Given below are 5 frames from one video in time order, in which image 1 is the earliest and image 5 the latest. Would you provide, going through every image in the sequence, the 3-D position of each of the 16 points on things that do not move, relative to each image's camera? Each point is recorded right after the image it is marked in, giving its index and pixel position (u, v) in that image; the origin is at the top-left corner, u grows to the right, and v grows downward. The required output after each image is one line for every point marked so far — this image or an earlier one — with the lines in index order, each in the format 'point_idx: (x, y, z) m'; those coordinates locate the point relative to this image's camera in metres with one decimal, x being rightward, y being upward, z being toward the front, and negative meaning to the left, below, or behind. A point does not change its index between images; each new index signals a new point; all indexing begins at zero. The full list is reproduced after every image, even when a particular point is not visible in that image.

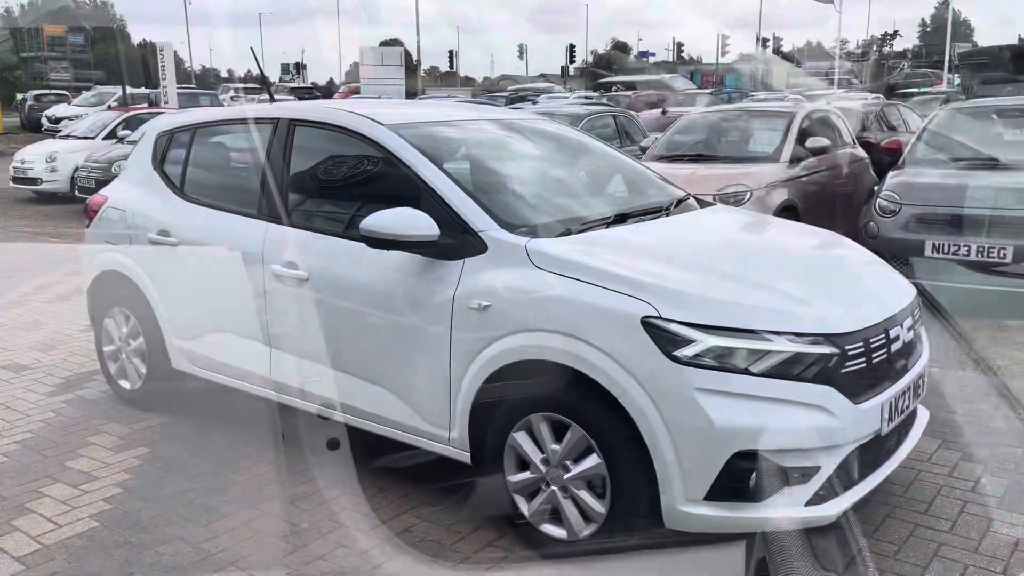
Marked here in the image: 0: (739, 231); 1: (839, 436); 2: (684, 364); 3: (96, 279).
0: (+1.0, +0.3, +3.8) m
1: (+1.1, -0.5, +2.9) m
2: (+0.5, -0.2, +2.8) m
3: (-2.3, +0.1, +4.8) m
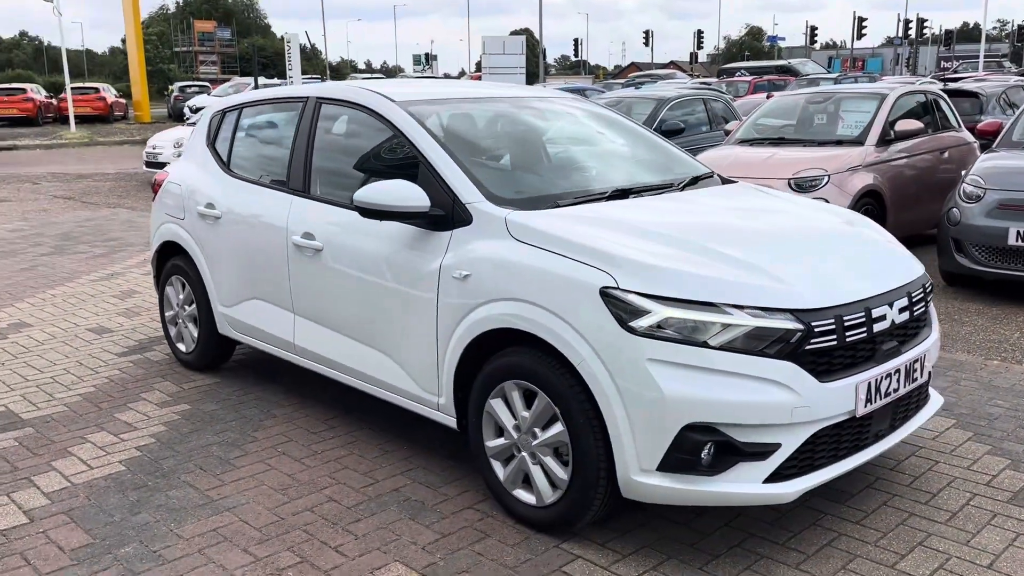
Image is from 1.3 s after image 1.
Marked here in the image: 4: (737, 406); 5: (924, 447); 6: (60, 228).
0: (+1.0, +0.3, +3.8) m
1: (+0.9, -0.4, +2.8) m
2: (+0.4, -0.2, +2.8) m
3: (-2.1, +0.2, +5.2) m
4: (+0.7, -0.4, +2.8) m
5: (+1.8, -0.7, +3.9) m
6: (-5.7, +0.8, +11.2) m
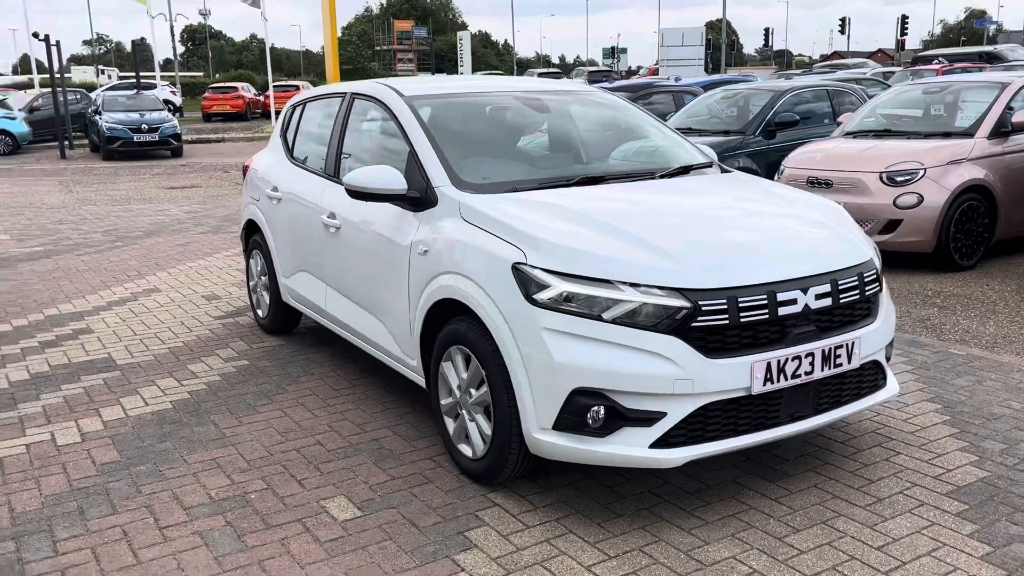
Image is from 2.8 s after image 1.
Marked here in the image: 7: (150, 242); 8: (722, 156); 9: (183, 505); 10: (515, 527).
0: (+0.9, +0.4, +3.9) m
1: (+0.6, -0.3, +3.0) m
2: (+0.1, -0.1, +3.1) m
3: (-1.8, +0.4, +6.0) m
4: (+0.4, -0.3, +3.0) m
5: (+1.7, -0.7, +3.9) m
6: (-4.1, +1.1, +12.6) m
7: (-4.0, +0.5, +9.8) m
8: (+2.3, +1.4, +9.6) m
9: (-1.3, -0.8, +3.4) m
10: (0.0, -0.9, +3.2) m
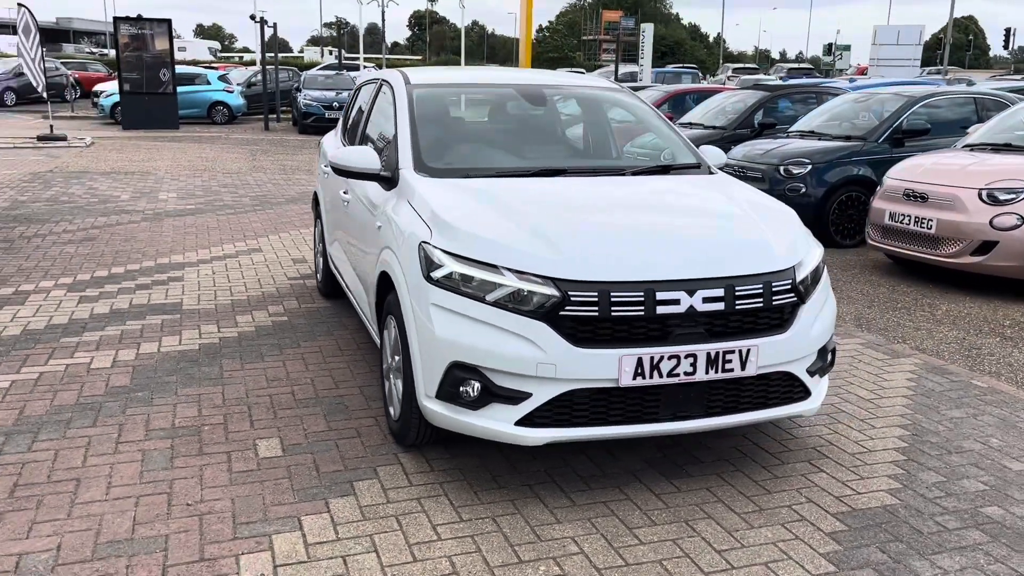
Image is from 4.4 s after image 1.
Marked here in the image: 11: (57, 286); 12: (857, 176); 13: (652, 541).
0: (+0.7, +0.4, +4.0) m
1: (+0.1, -0.3, +3.2) m
2: (-0.3, 0.0, +3.4) m
3: (-1.5, +0.7, +6.6) m
4: (-0.1, -0.2, +3.2) m
5: (+1.4, -0.7, +3.8) m
6: (-2.1, +1.6, +13.5) m
7: (-2.8, +1.0, +10.8) m
8: (+3.4, +1.3, +9.2) m
9: (-1.6, -0.6, +4.0) m
10: (-0.4, -0.8, +3.5) m
11: (-3.4, 0.0, +6.5) m
12: (+3.6, +1.2, +9.2) m
13: (+0.5, -0.9, +3.1) m
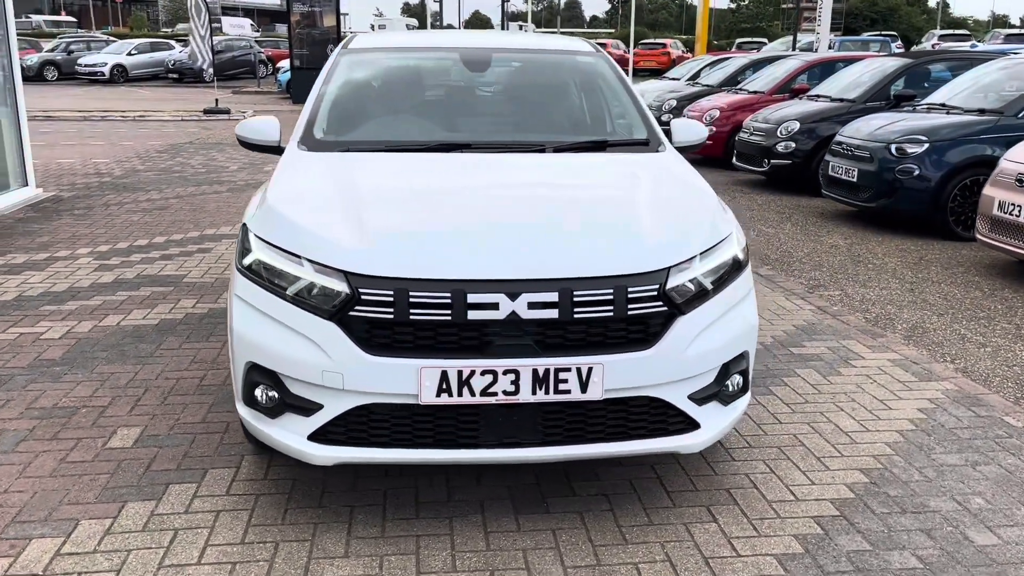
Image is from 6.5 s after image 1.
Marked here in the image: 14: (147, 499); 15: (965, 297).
0: (+0.2, +0.4, +3.4) m
1: (-0.5, -0.3, +2.7) m
2: (-0.9, +0.1, +3.0) m
3: (-1.3, +0.8, +6.4) m
4: (-0.7, -0.2, +2.8) m
5: (+0.8, -0.8, +3.1) m
6: (-0.5, +1.9, +13.2) m
7: (-1.7, +1.3, +10.7) m
8: (+4.0, +1.3, +7.9) m
9: (-2.1, -0.5, +3.9) m
10: (-1.1, -0.7, +3.2) m
11: (-3.2, +0.3, +6.7) m
12: (+4.2, +1.2, +7.8) m
13: (-0.2, -0.9, +2.6) m
14: (-1.3, -0.7, +3.1) m
15: (+3.0, -0.1, +6.0) m
